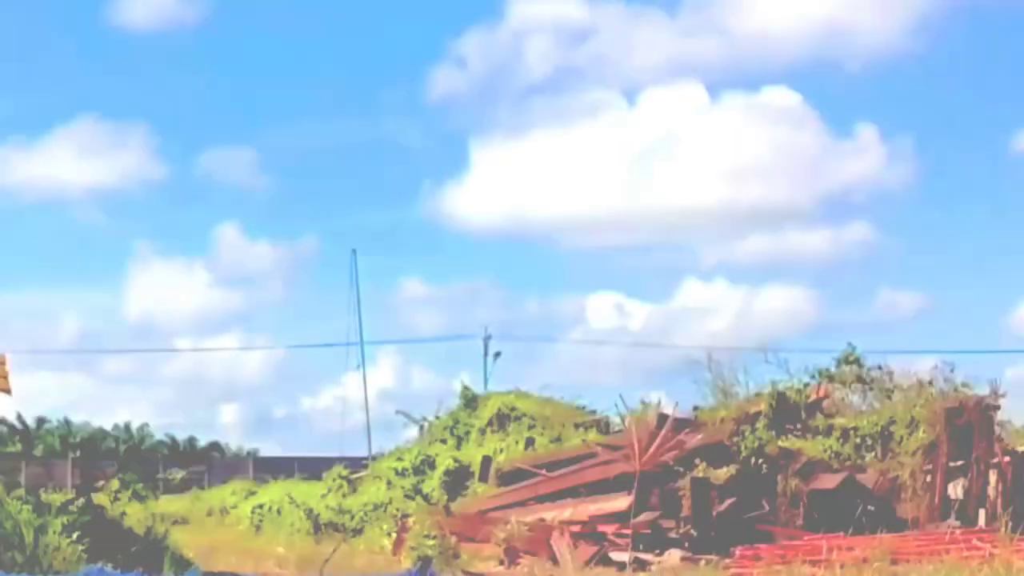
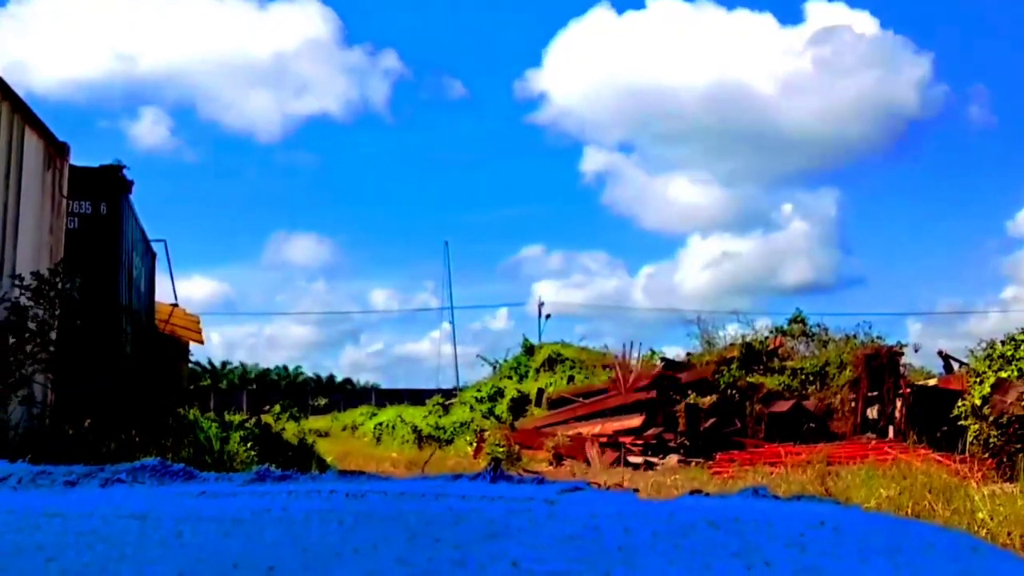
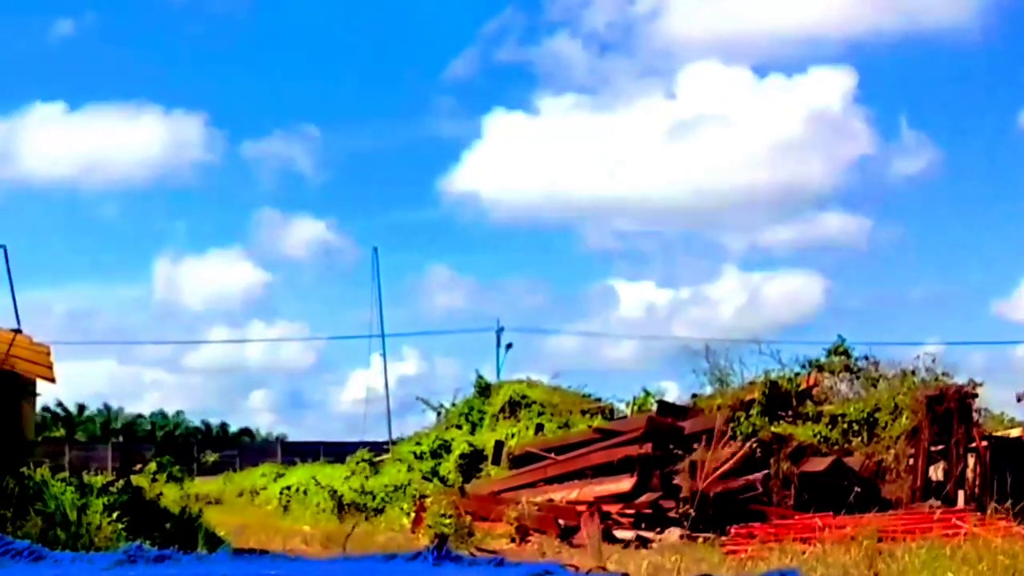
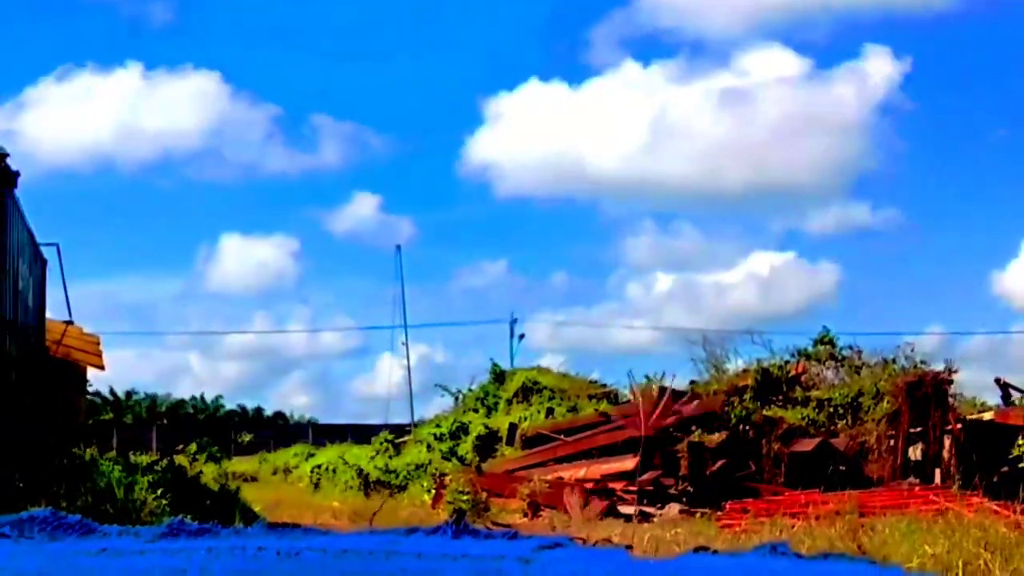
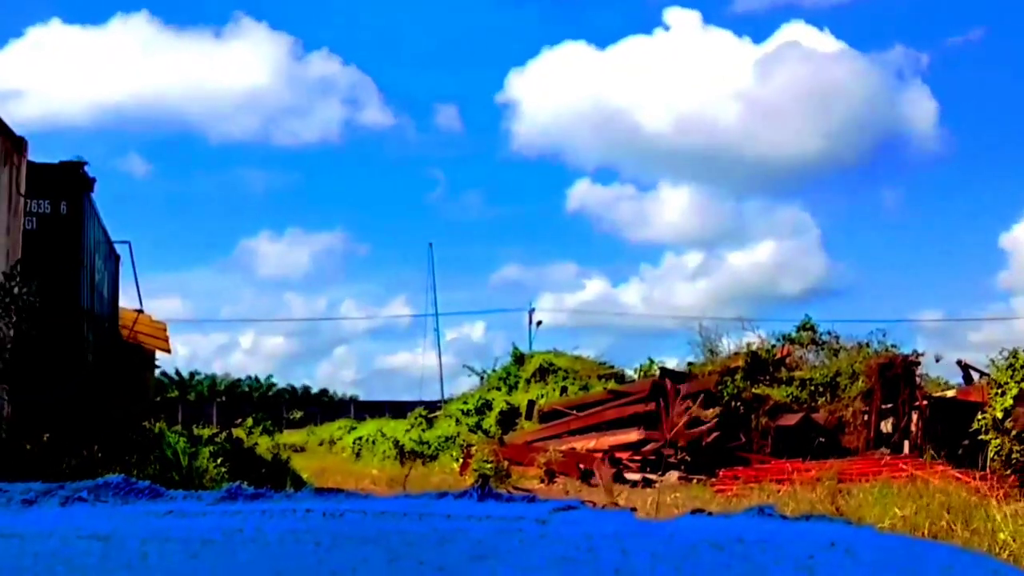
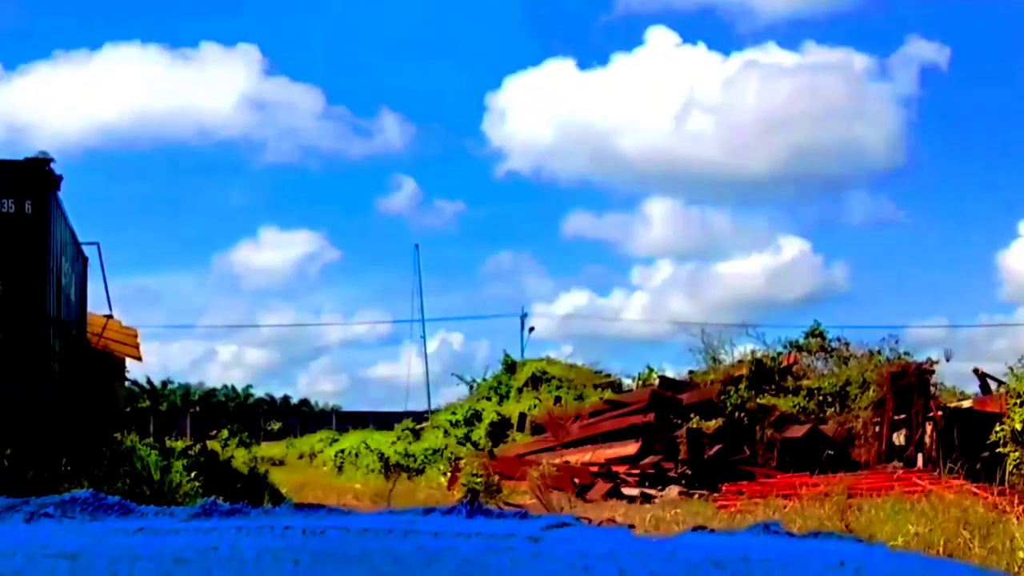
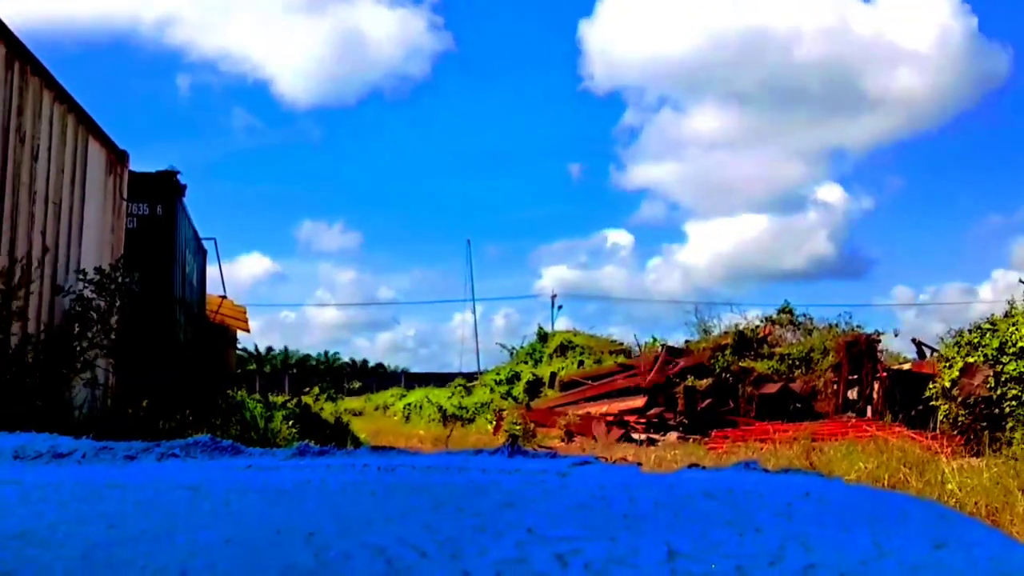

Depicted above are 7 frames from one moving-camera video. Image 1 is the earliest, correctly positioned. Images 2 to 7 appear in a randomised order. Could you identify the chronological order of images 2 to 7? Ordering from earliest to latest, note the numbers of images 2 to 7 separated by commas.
3, 4, 6, 5, 2, 7
